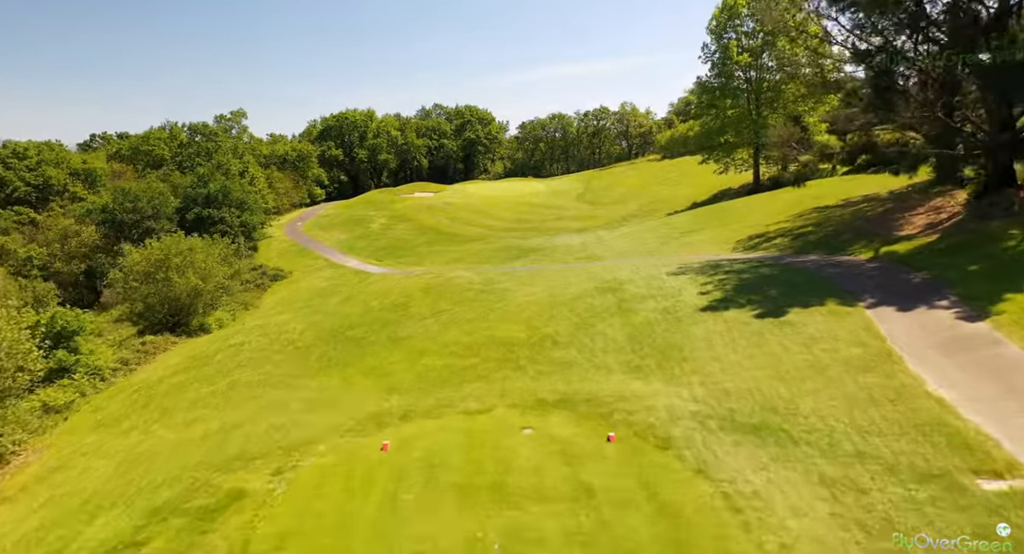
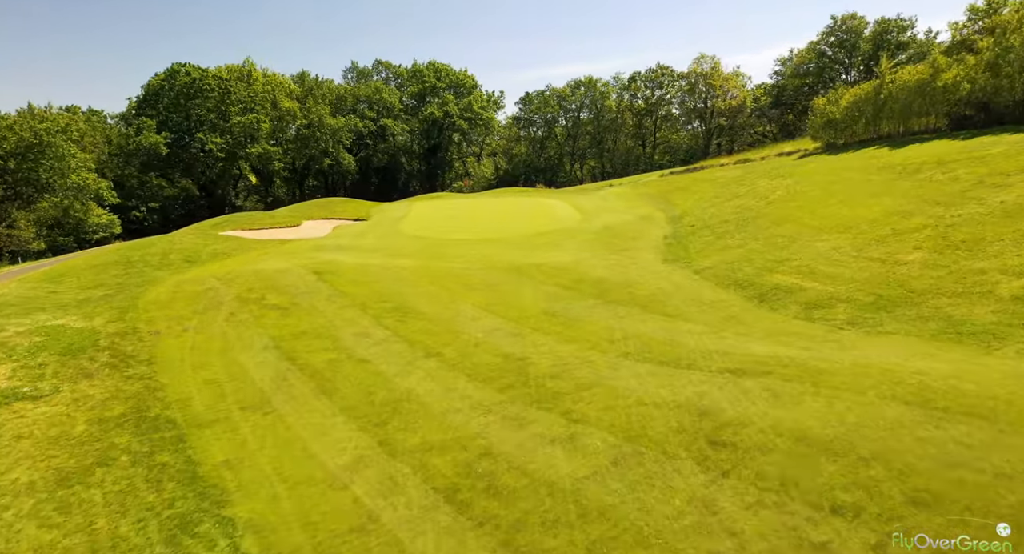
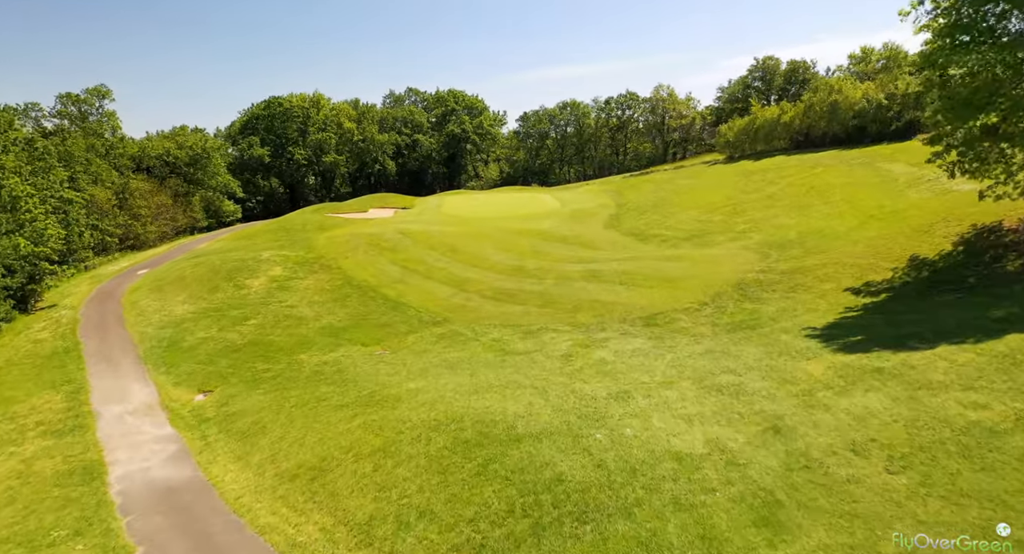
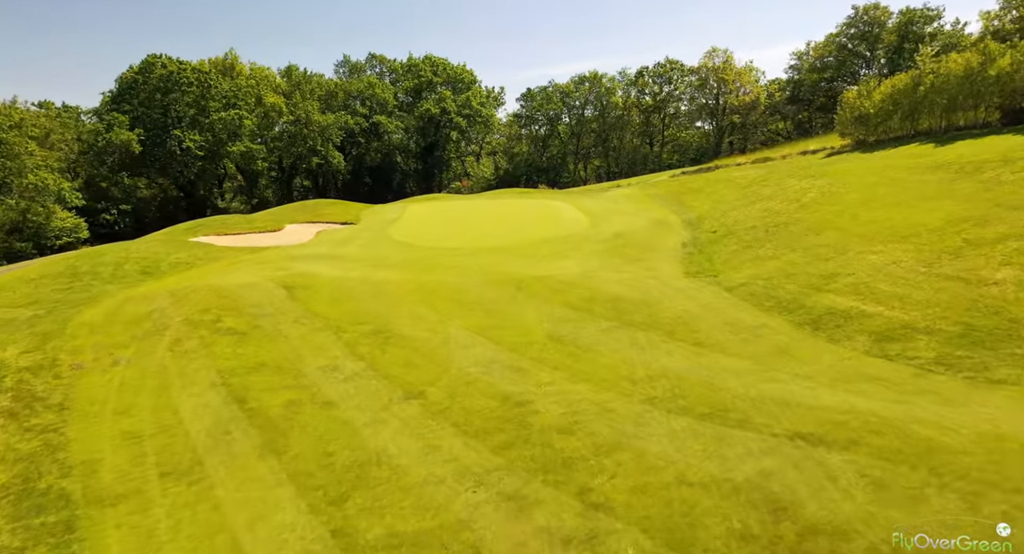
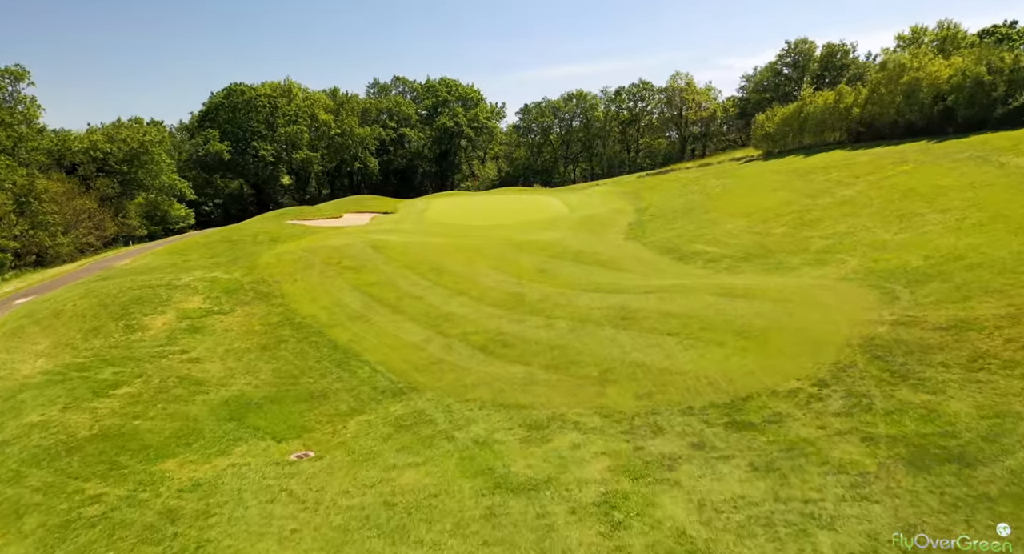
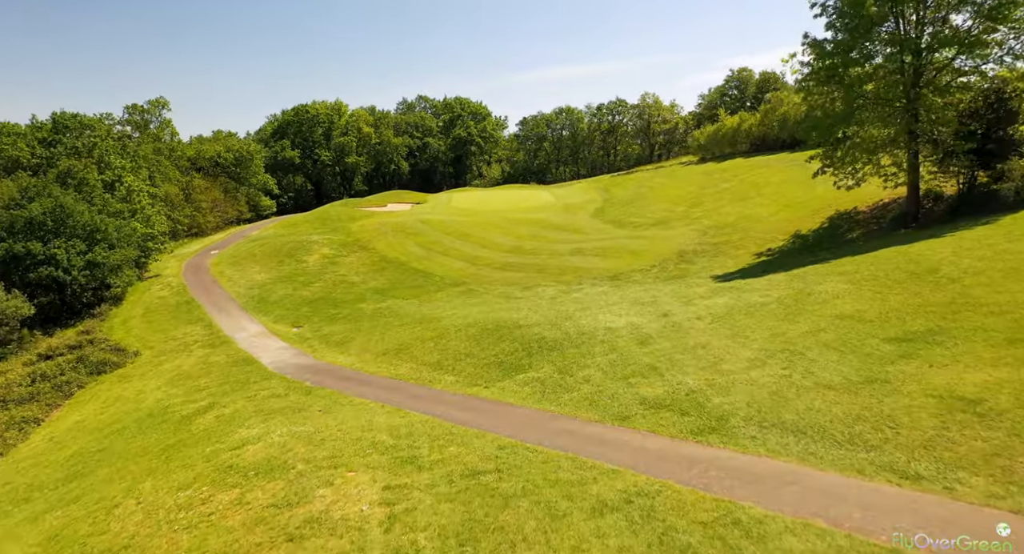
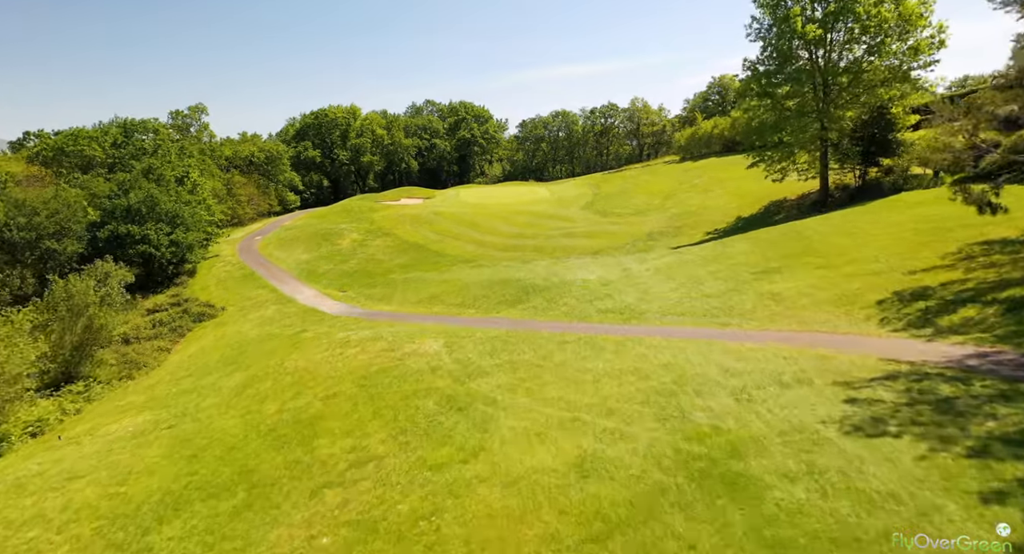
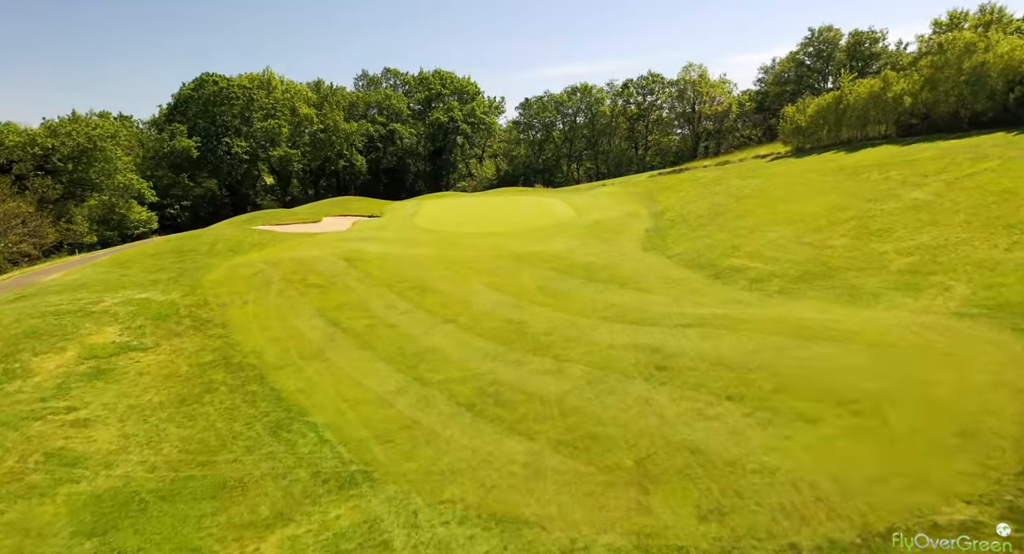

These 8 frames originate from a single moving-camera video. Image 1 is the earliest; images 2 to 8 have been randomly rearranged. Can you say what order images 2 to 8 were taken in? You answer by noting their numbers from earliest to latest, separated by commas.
7, 6, 3, 5, 8, 2, 4
